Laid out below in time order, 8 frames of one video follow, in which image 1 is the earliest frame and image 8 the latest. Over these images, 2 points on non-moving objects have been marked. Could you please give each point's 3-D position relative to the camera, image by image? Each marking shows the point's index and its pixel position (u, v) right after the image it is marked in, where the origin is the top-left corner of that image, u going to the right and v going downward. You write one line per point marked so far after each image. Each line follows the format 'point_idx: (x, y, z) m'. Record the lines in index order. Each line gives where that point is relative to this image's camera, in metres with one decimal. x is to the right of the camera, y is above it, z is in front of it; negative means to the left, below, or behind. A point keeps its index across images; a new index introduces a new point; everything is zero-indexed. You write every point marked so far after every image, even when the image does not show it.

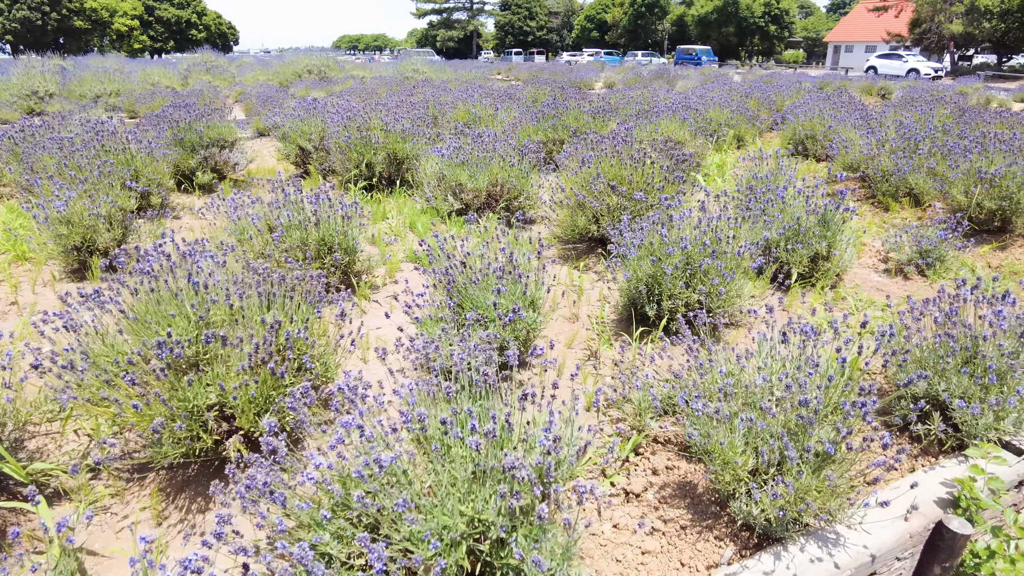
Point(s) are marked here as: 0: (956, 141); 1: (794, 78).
0: (+3.9, +1.3, +5.9) m
1: (+8.4, +6.3, +20.0) m
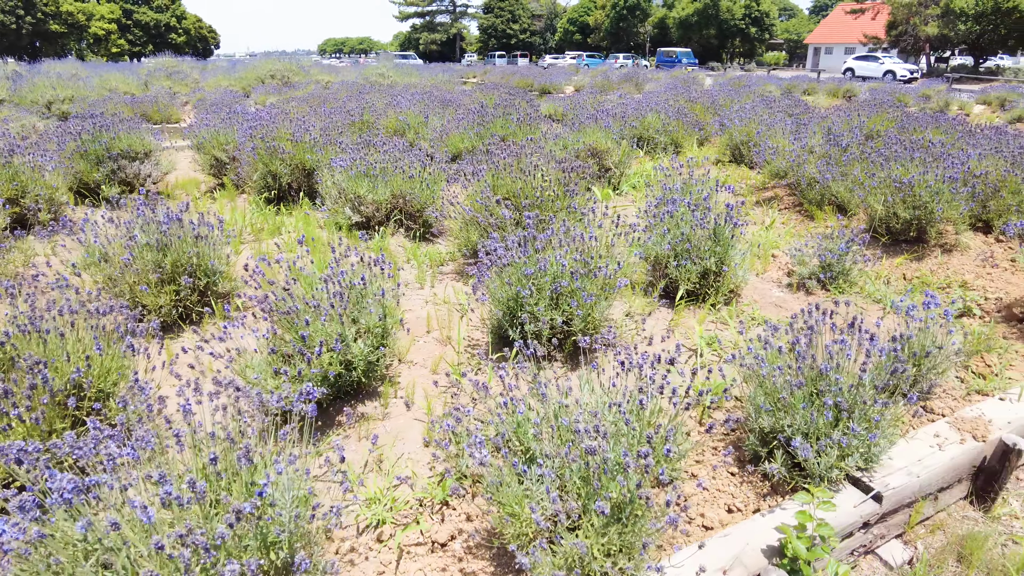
0: (+3.1, +1.2, +5.8) m
1: (+7.4, +6.2, +19.9) m
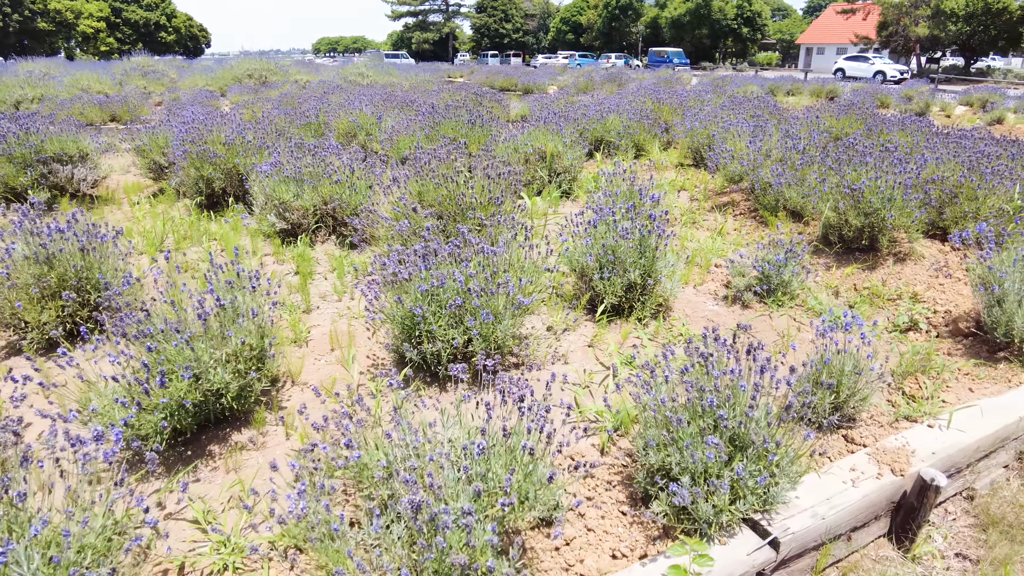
0: (+2.7, +1.2, +5.6) m
1: (+6.9, +6.1, +19.7) m
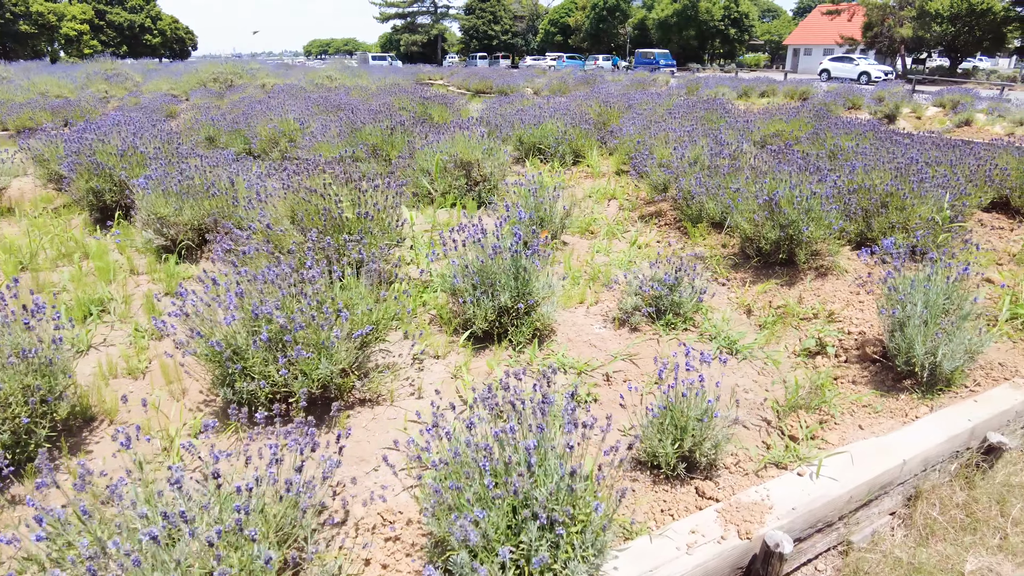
0: (+2.0, +1.0, +5.3) m
1: (+6.1, +6.0, +19.5) m
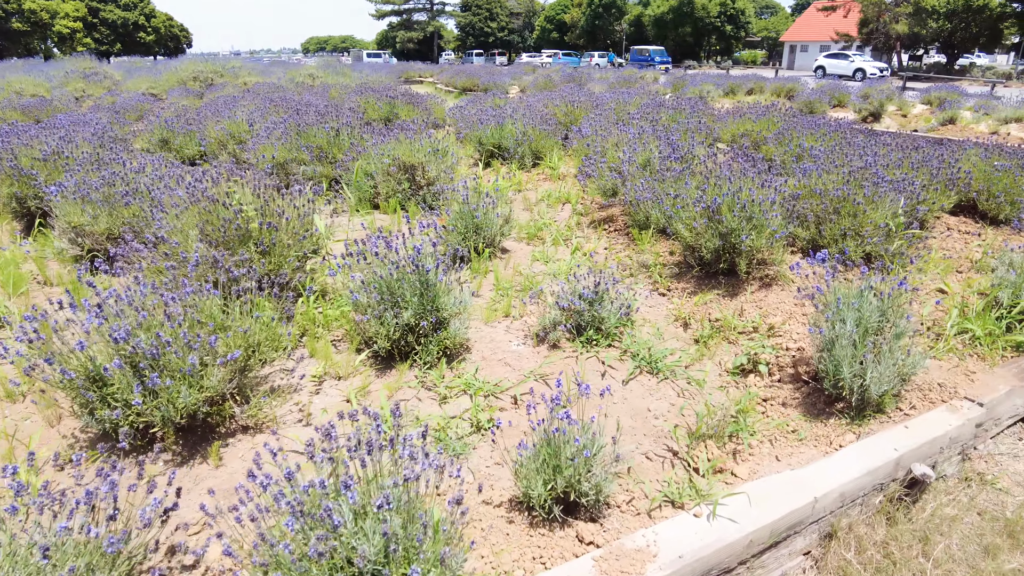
0: (+1.5, +1.0, +5.1) m
1: (+5.6, +6.0, +19.3) m
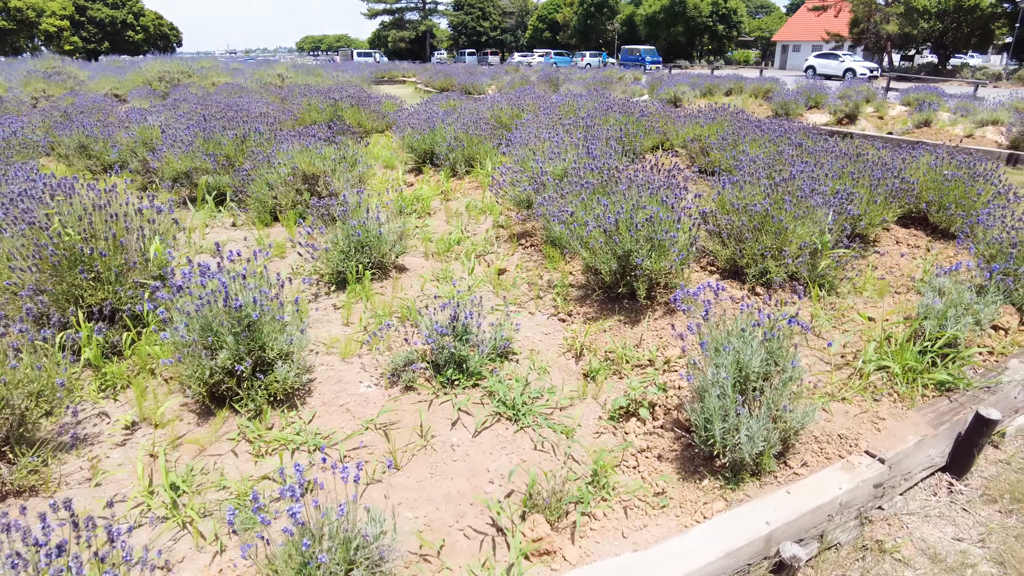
0: (+0.9, +0.8, +4.7) m
1: (+5.0, +5.9, +18.9) m
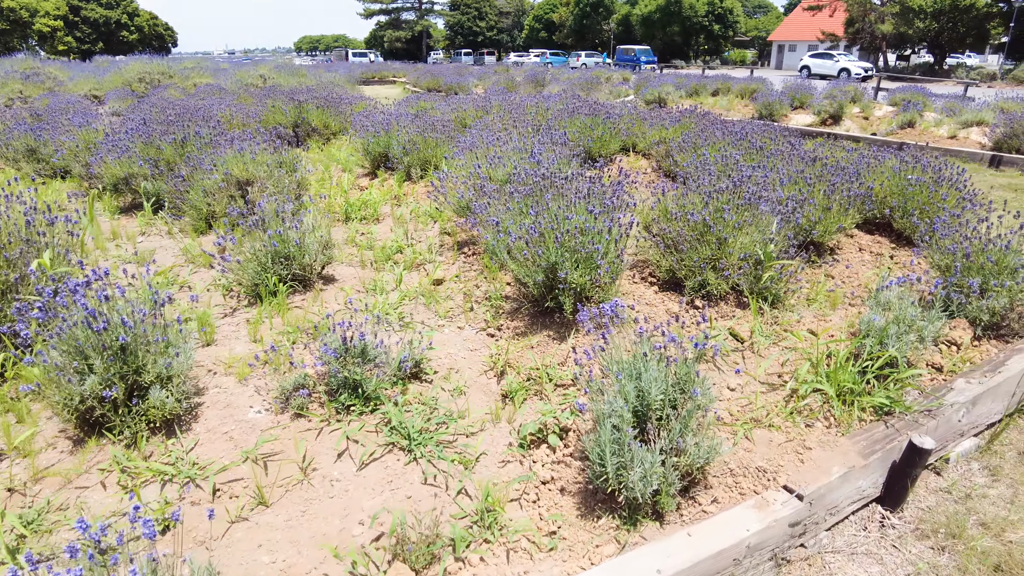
0: (+0.5, +0.8, +4.5) m
1: (+4.6, +5.8, +18.7) m
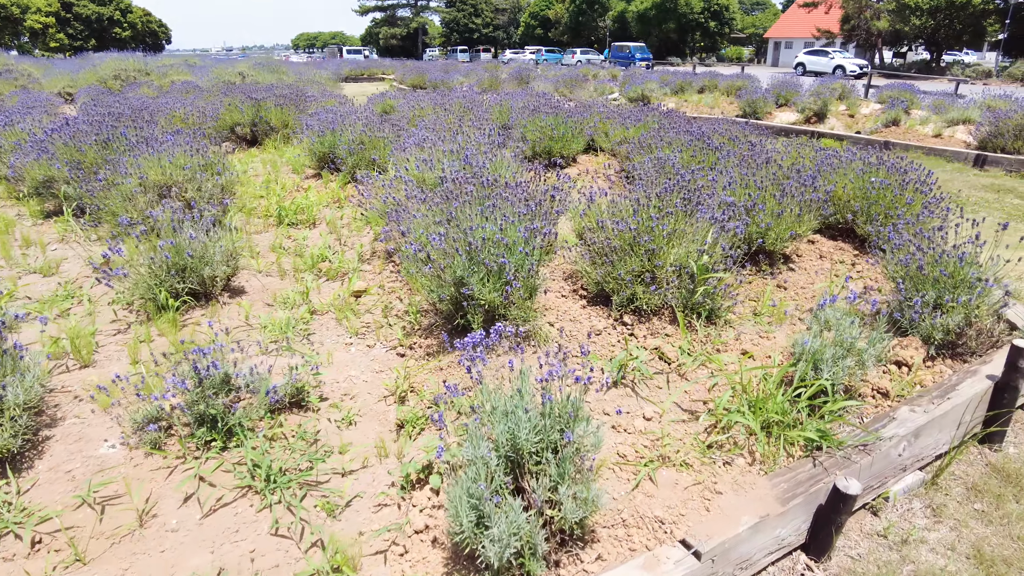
0: (+0.1, +0.7, +4.2) m
1: (+4.1, +5.8, +18.4) m
